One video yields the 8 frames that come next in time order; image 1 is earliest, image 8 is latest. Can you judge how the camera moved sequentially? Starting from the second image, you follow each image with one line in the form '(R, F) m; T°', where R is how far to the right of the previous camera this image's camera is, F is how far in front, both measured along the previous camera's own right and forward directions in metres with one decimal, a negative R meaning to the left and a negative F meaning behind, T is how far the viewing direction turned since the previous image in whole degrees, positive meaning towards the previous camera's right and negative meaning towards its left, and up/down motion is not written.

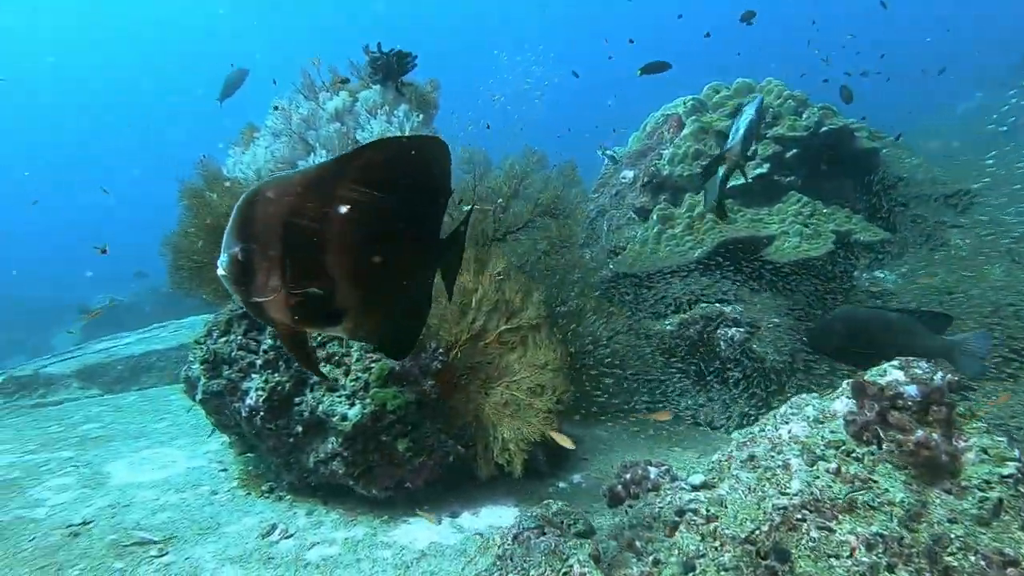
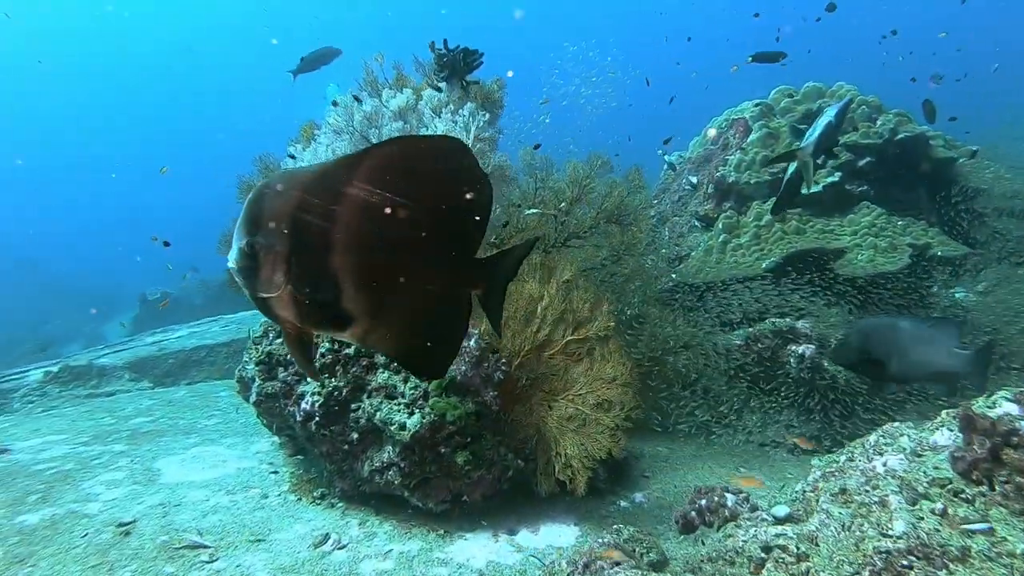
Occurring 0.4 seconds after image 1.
(-0.2, +0.2) m; -3°
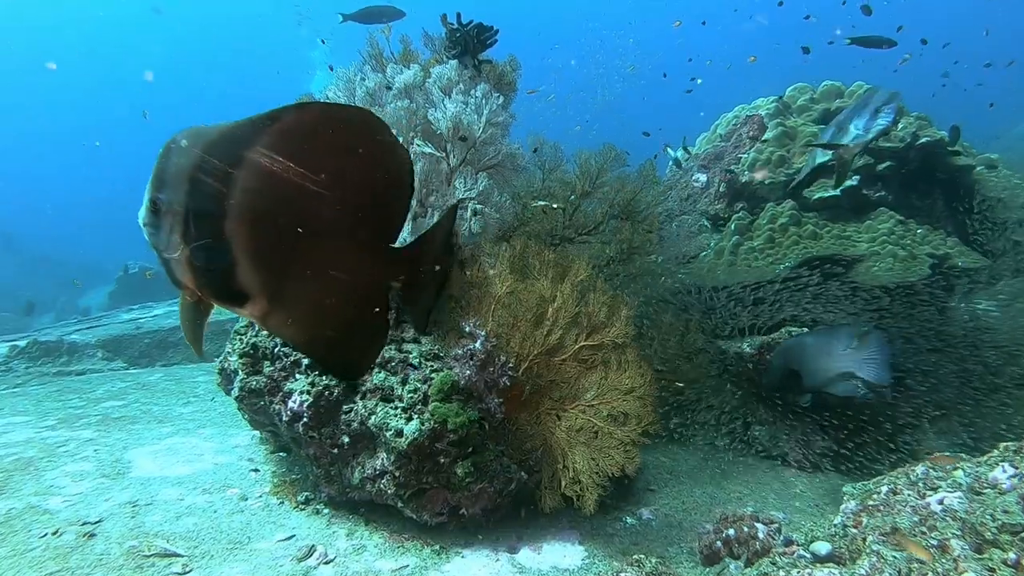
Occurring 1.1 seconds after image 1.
(-0.2, +0.3) m; +2°
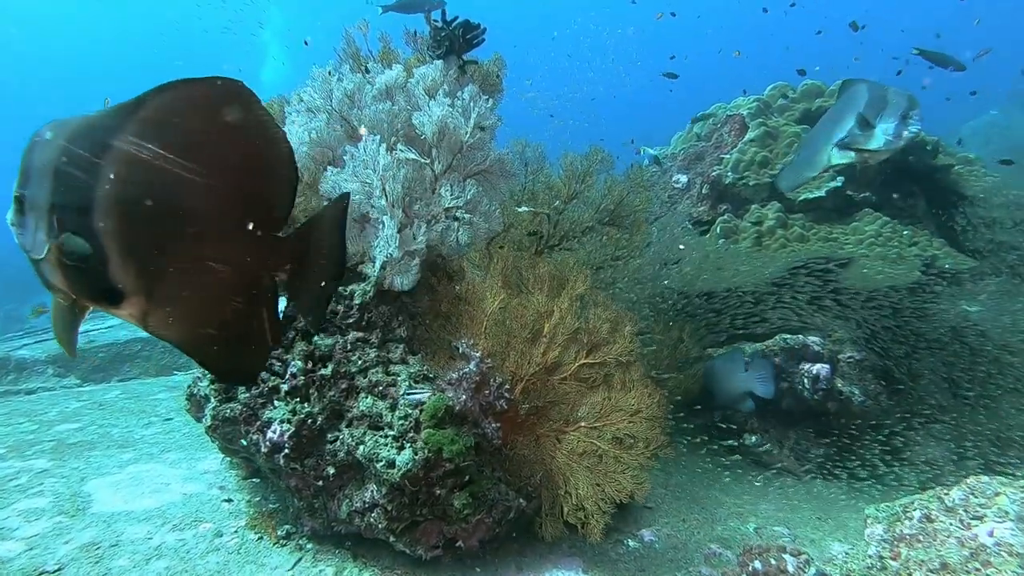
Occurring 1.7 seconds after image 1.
(-0.2, +0.3) m; +3°
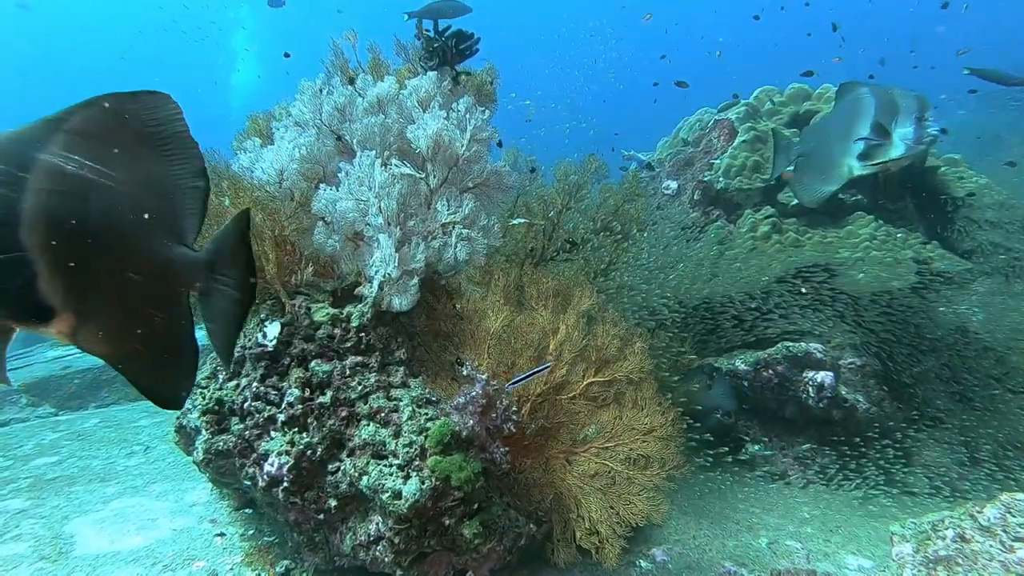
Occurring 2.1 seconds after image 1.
(-0.1, +0.1) m; +2°
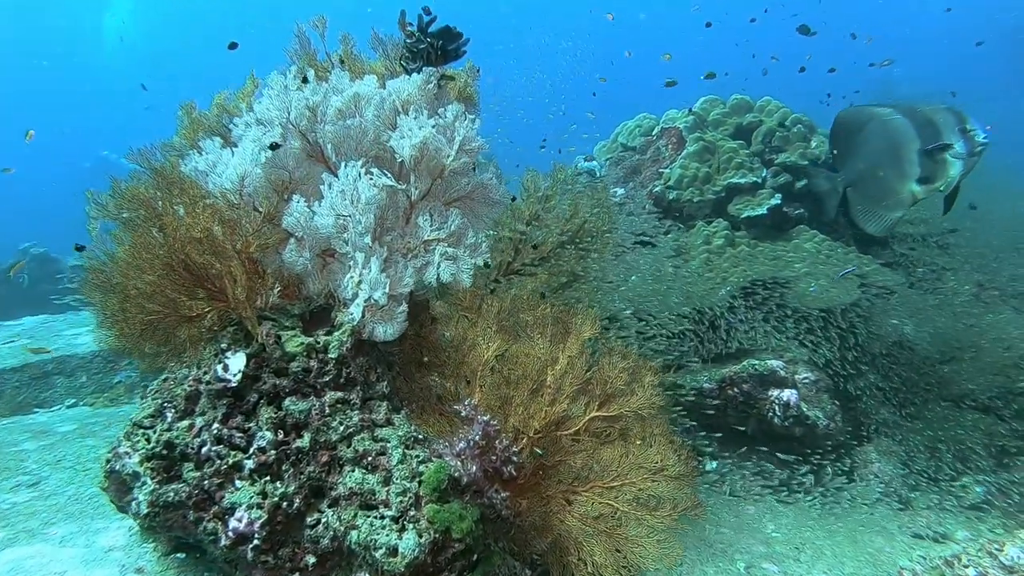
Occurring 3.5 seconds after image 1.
(-0.6, +0.4) m; +9°
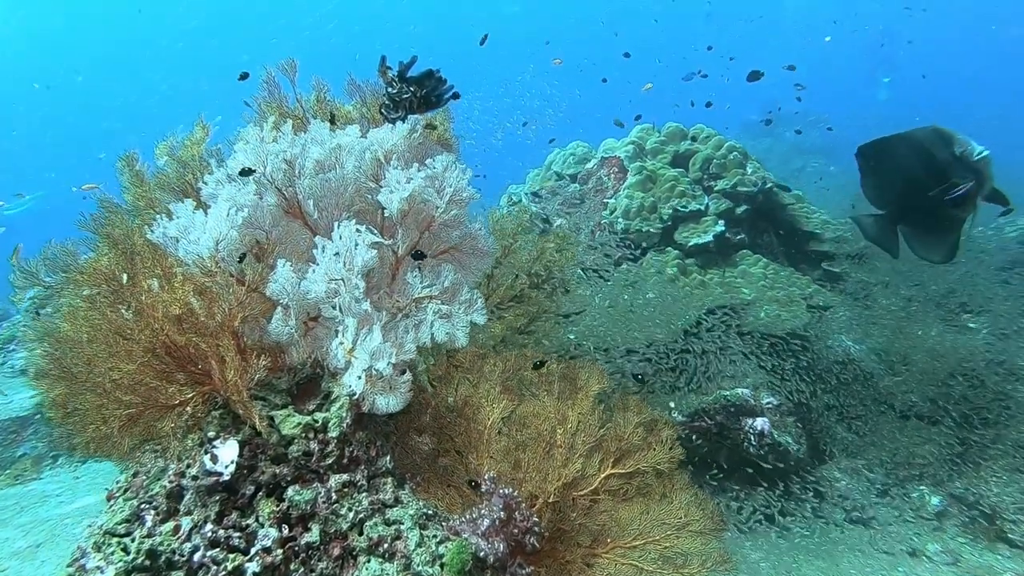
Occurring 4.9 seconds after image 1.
(-0.5, +0.2) m; +8°
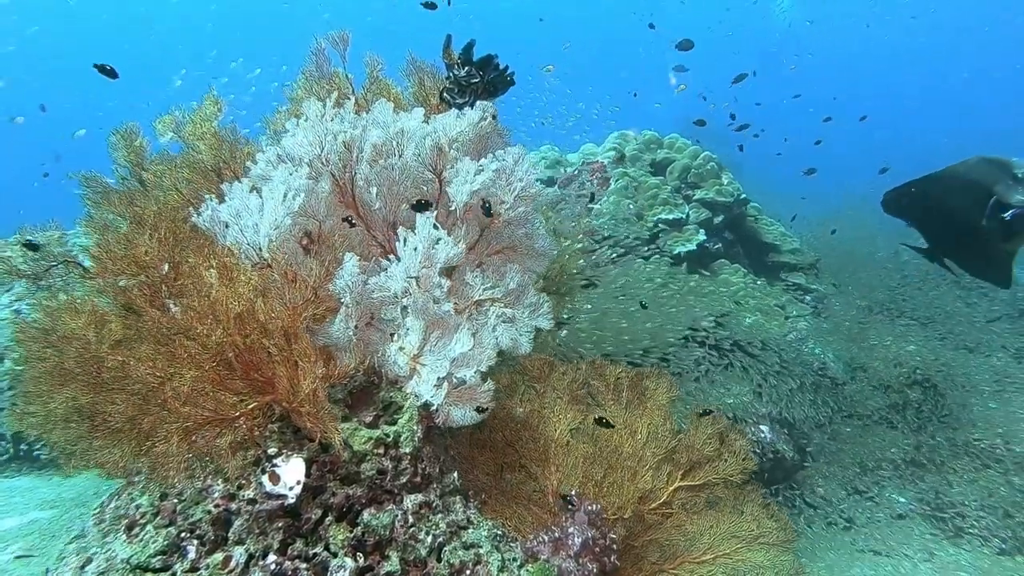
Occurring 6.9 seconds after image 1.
(-0.8, +0.3) m; +9°
